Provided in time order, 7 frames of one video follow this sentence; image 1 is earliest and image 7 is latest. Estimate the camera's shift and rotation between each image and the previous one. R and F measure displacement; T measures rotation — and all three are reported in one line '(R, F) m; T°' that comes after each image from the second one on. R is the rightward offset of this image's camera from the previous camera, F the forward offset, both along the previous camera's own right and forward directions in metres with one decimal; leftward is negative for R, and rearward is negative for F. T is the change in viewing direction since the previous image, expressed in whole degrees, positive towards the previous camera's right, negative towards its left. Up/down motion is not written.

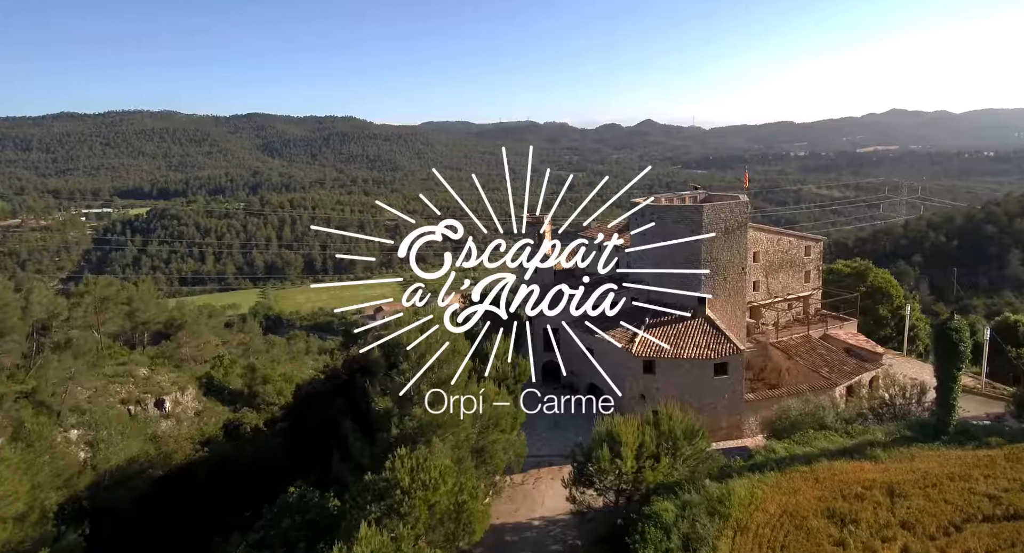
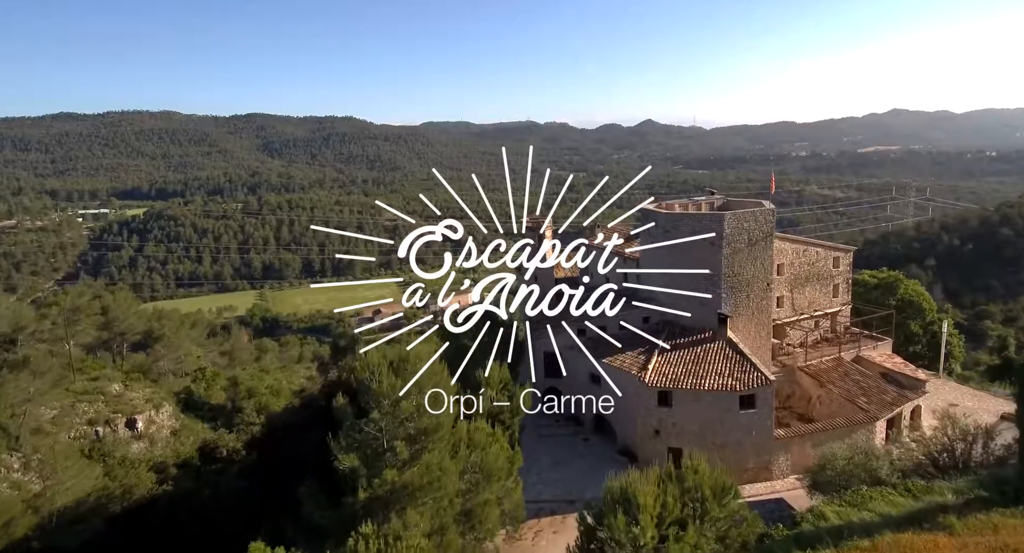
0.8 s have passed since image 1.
(+0.1, +1.3) m; 0°
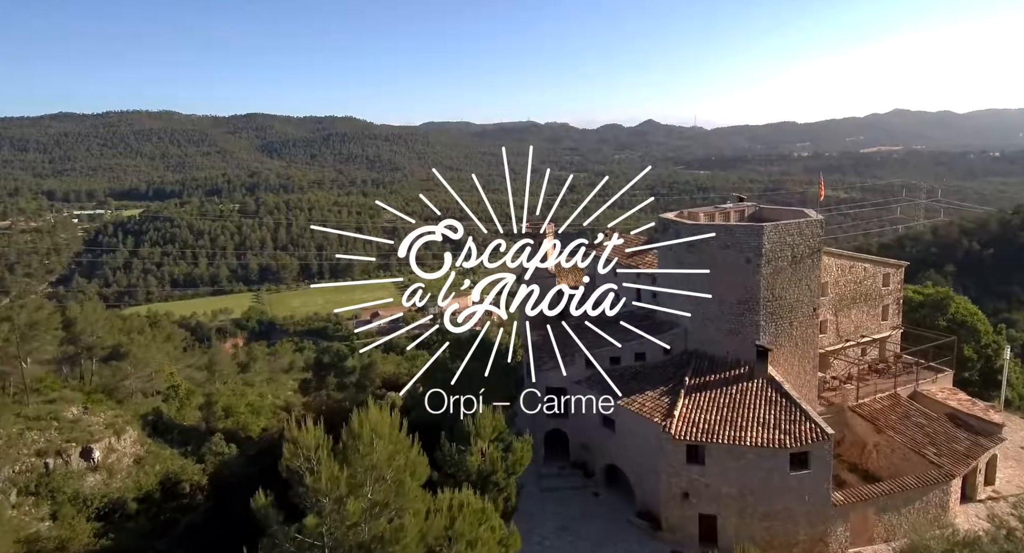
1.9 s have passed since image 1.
(+0.1, +1.8) m; 0°
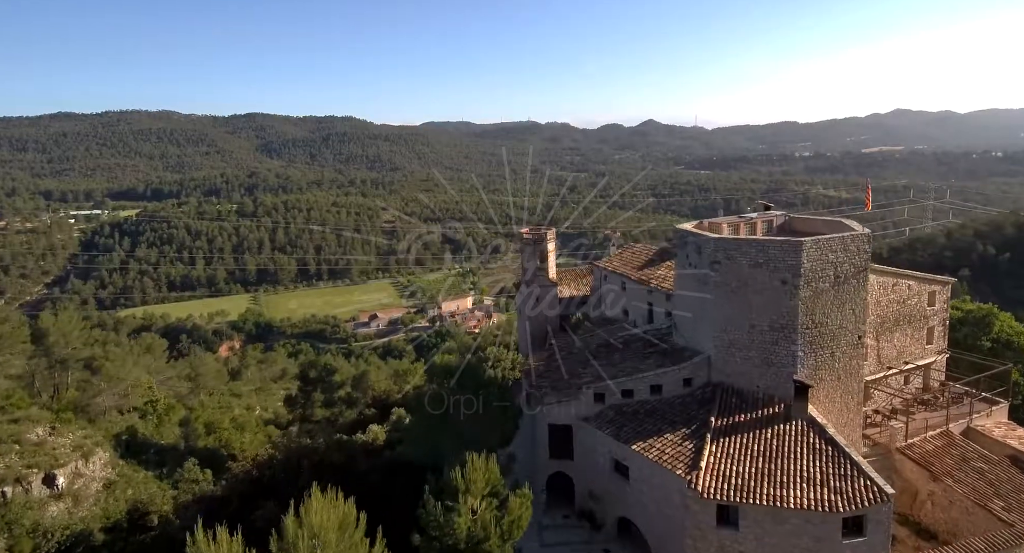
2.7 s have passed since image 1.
(0.0, +1.2) m; 0°
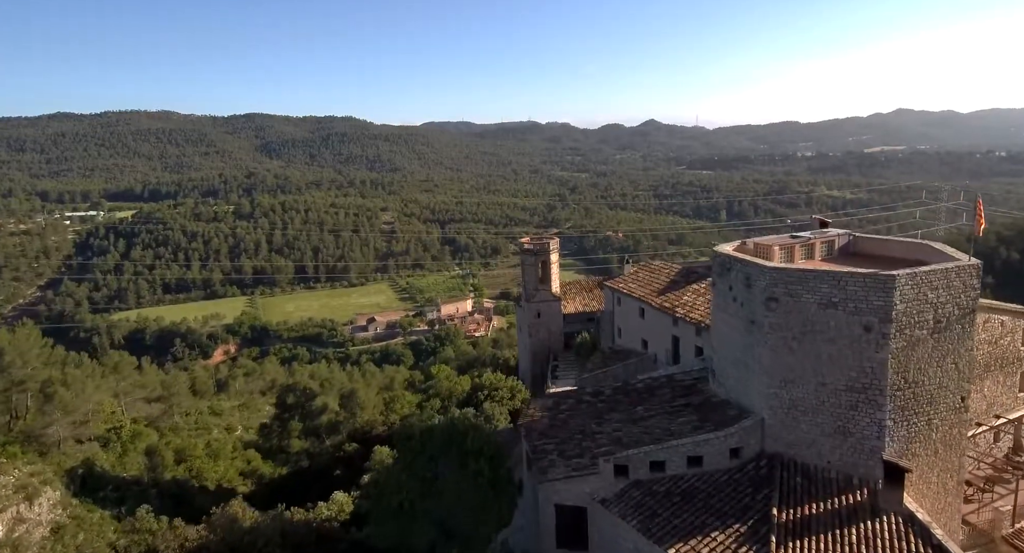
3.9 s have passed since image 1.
(0.0, +1.8) m; 0°
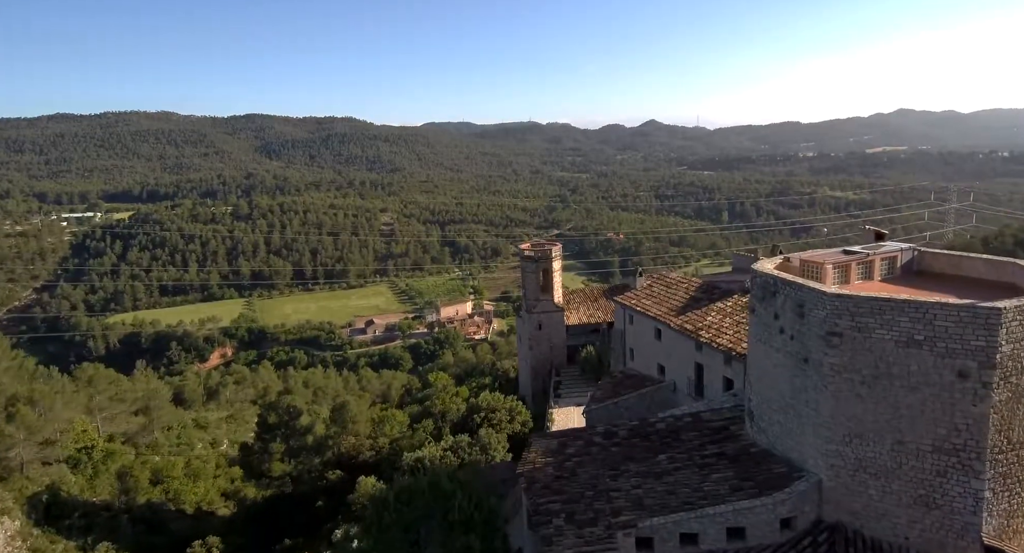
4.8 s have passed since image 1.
(0.0, +1.2) m; 0°
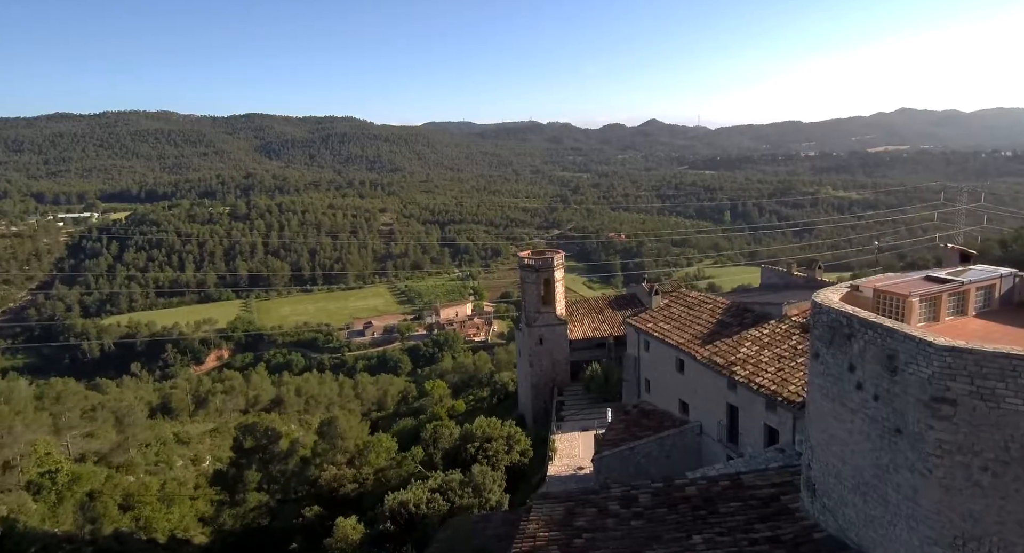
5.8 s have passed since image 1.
(0.0, +1.3) m; 0°
